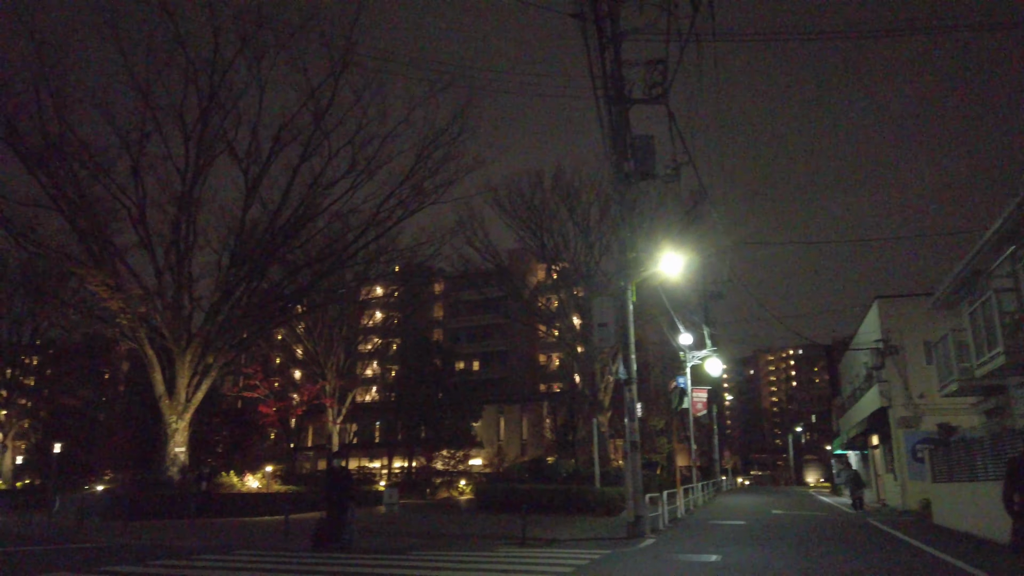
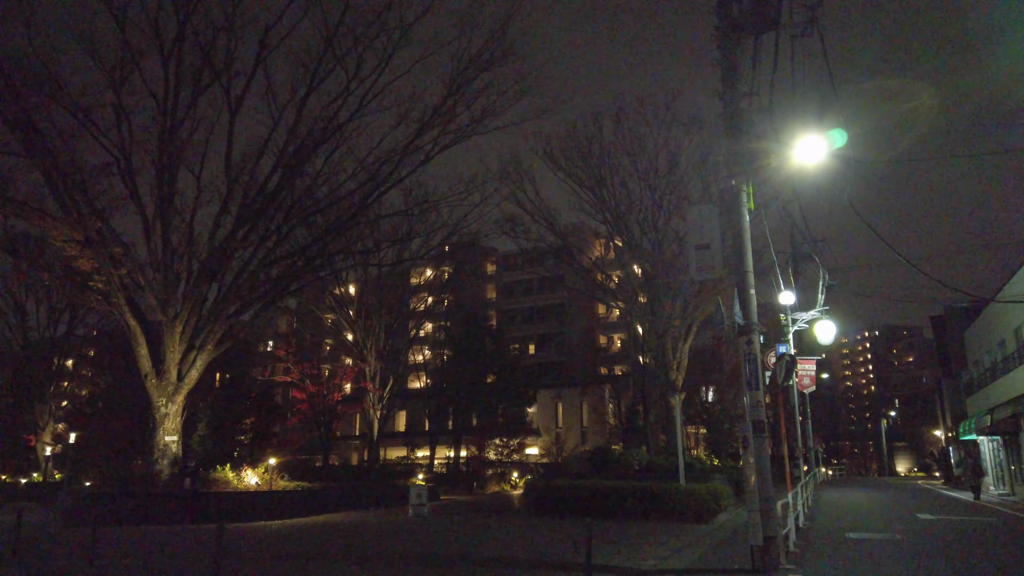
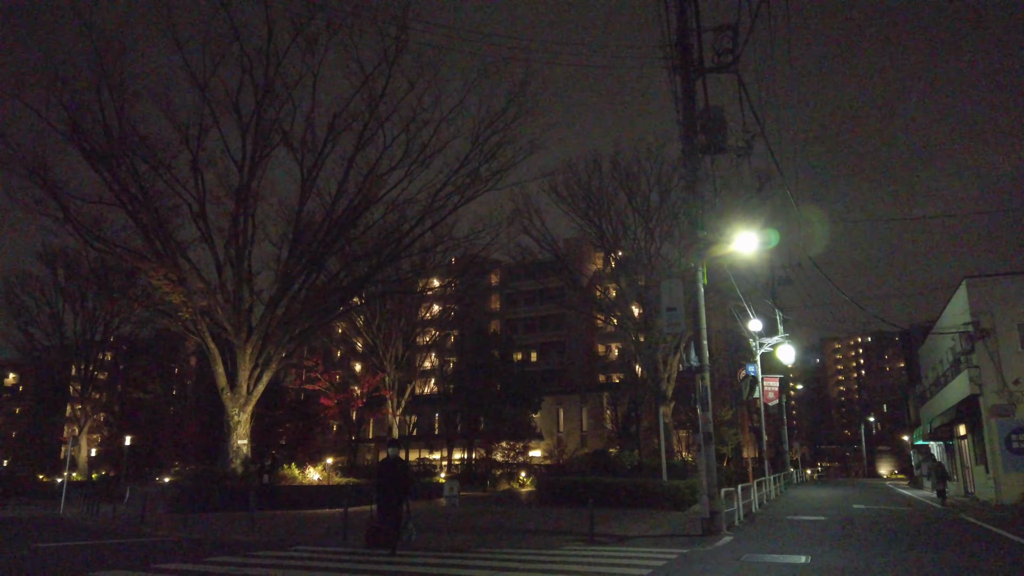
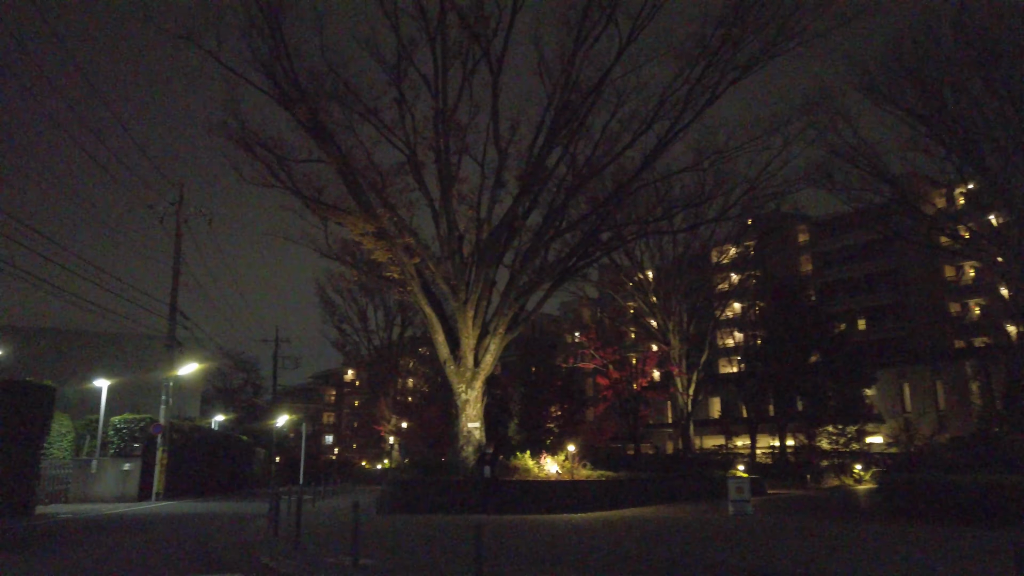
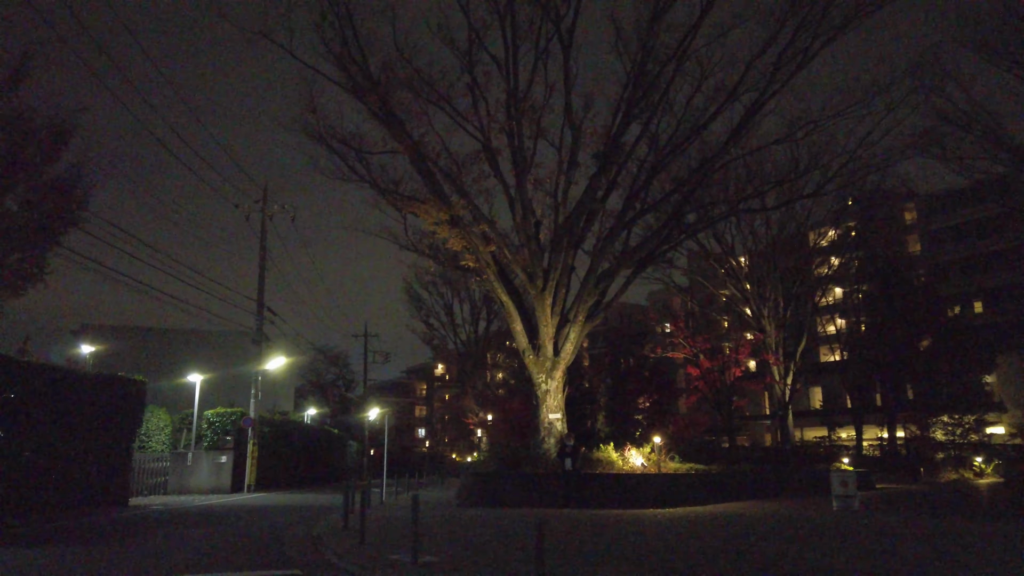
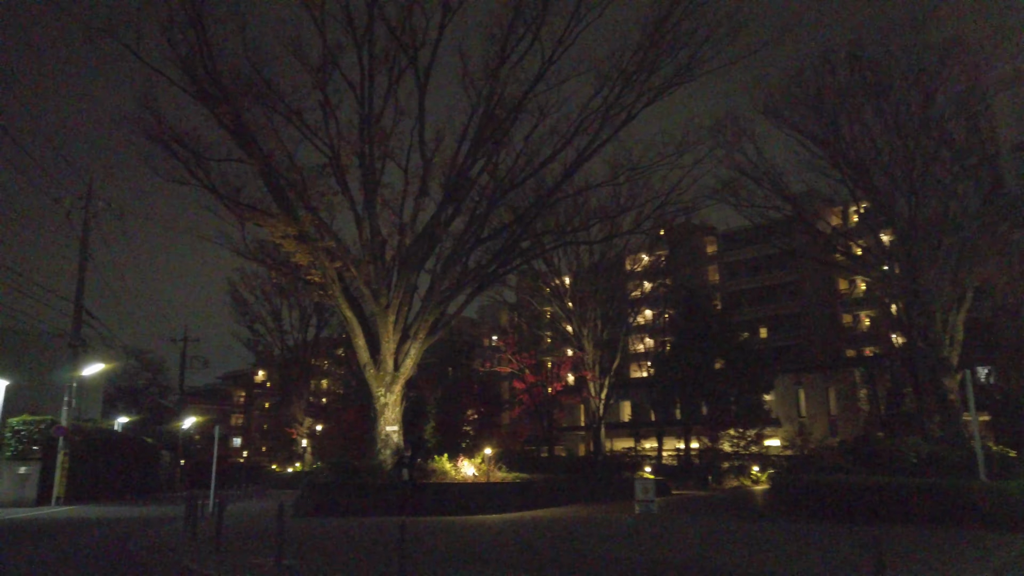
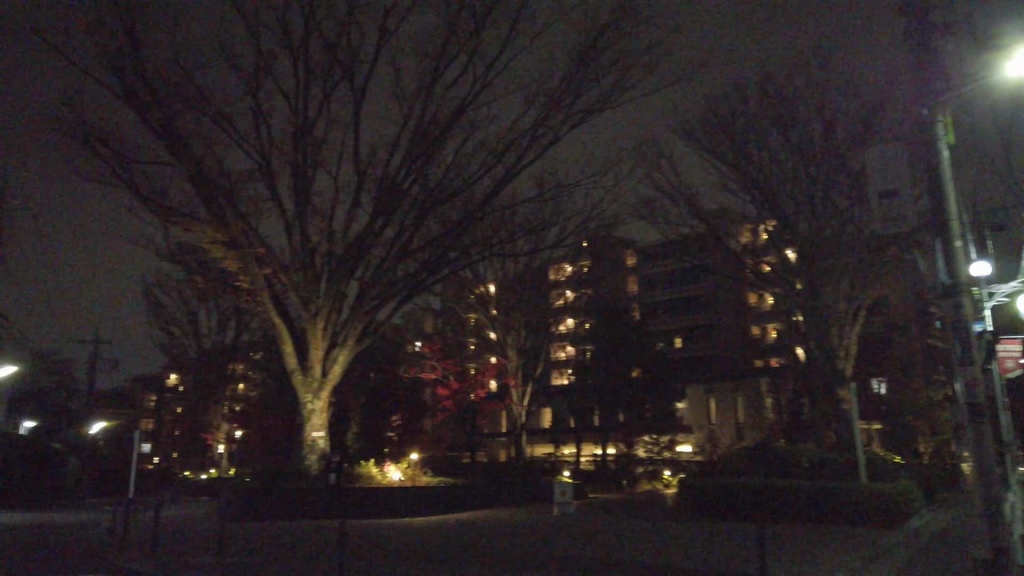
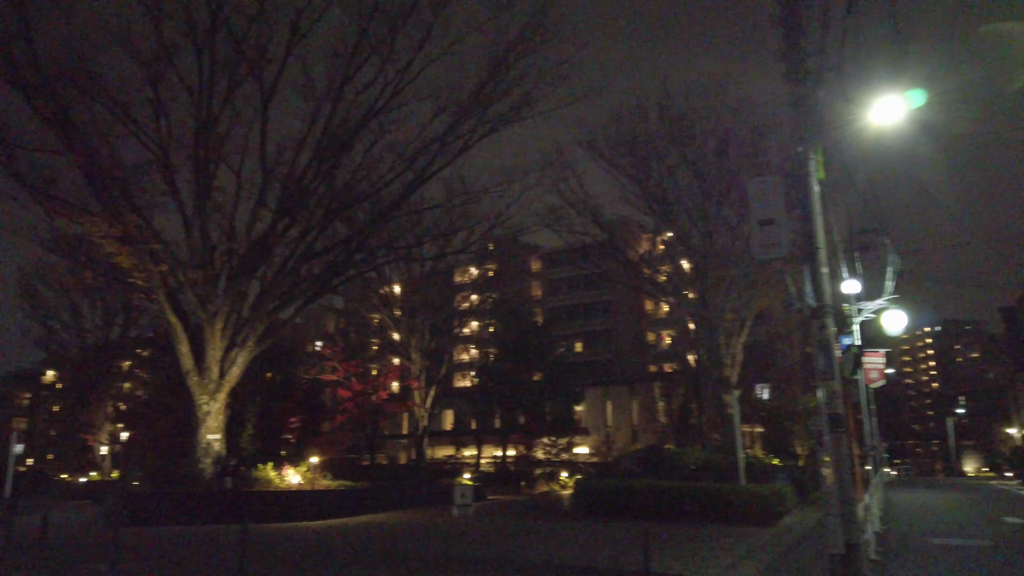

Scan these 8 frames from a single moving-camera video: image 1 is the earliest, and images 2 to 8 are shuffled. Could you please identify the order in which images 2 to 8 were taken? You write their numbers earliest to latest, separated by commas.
3, 2, 8, 7, 6, 4, 5
